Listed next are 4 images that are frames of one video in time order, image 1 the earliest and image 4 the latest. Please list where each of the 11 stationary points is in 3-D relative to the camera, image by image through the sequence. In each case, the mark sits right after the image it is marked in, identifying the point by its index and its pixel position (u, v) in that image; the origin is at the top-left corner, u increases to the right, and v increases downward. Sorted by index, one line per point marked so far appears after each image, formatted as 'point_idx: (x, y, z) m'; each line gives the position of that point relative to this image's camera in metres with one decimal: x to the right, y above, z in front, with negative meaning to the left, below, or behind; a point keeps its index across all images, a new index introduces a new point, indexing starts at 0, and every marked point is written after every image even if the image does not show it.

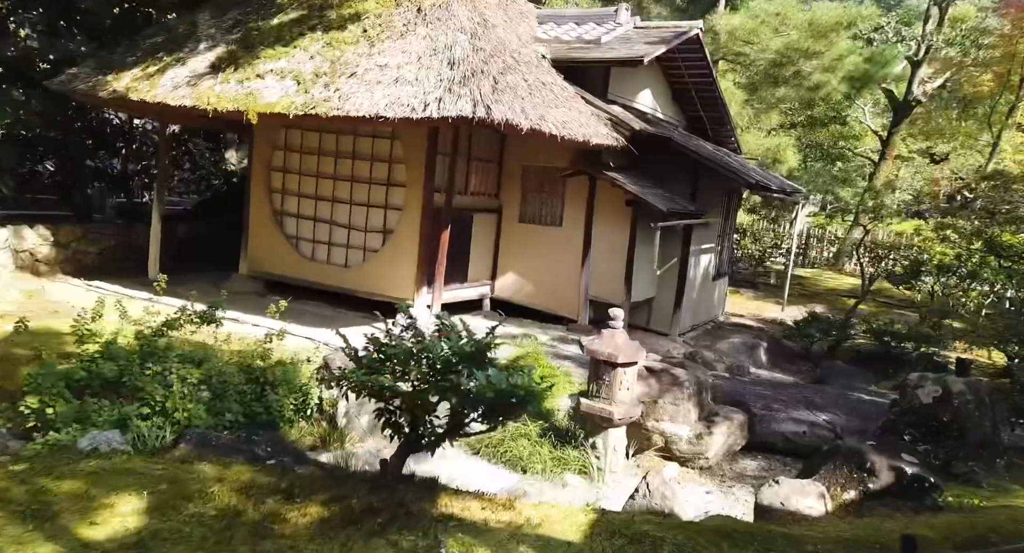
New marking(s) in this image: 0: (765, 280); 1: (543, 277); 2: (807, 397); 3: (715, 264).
0: (+5.9, -0.1, +19.0) m
1: (+0.4, 0.0, +11.0) m
2: (+3.0, -1.2, +8.2) m
3: (+3.2, +0.2, +12.7) m
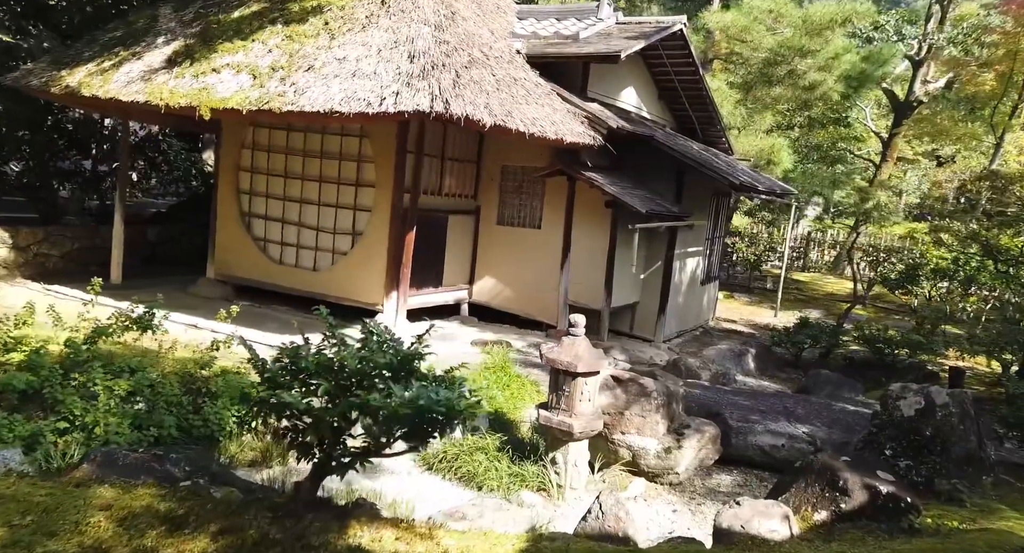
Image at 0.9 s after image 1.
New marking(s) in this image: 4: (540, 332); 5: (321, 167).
0: (+5.7, -0.2, +18.5) m
1: (+0.1, -0.1, +10.6) m
2: (+2.7, -1.3, +7.8) m
3: (+2.9, +0.1, +12.3) m
4: (+0.4, -0.7, +10.4) m
5: (-2.3, +1.3, +9.8) m
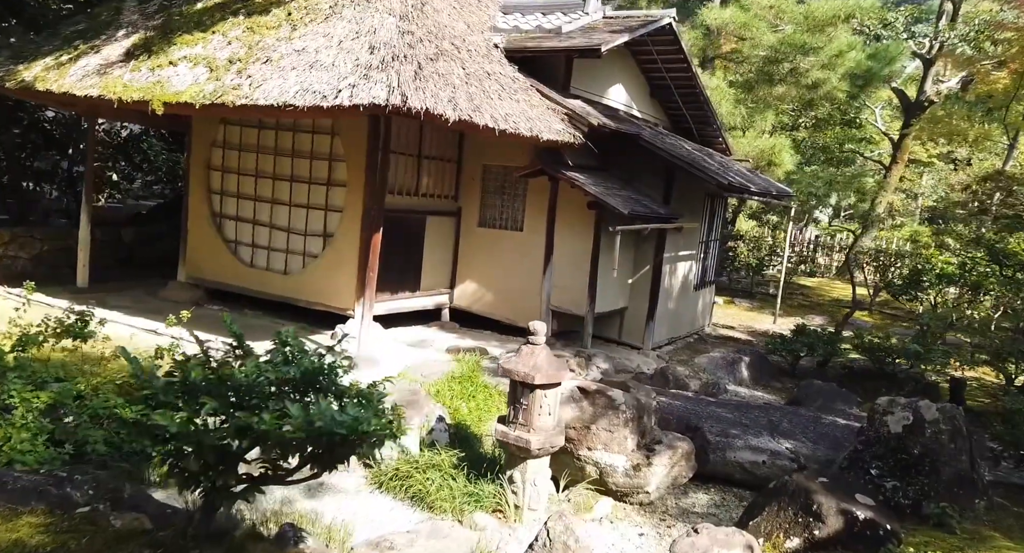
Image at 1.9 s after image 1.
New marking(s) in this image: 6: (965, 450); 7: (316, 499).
0: (+5.6, -0.3, +18.0) m
1: (-0.1, -0.1, +10.2) m
2: (+2.4, -1.3, +7.3) m
3: (+2.7, +0.1, +11.8) m
4: (+0.1, -0.8, +10.0) m
5: (-2.6, +1.3, +9.4) m
6: (+3.1, -1.2, +5.6) m
7: (-1.4, -1.5, +5.6) m
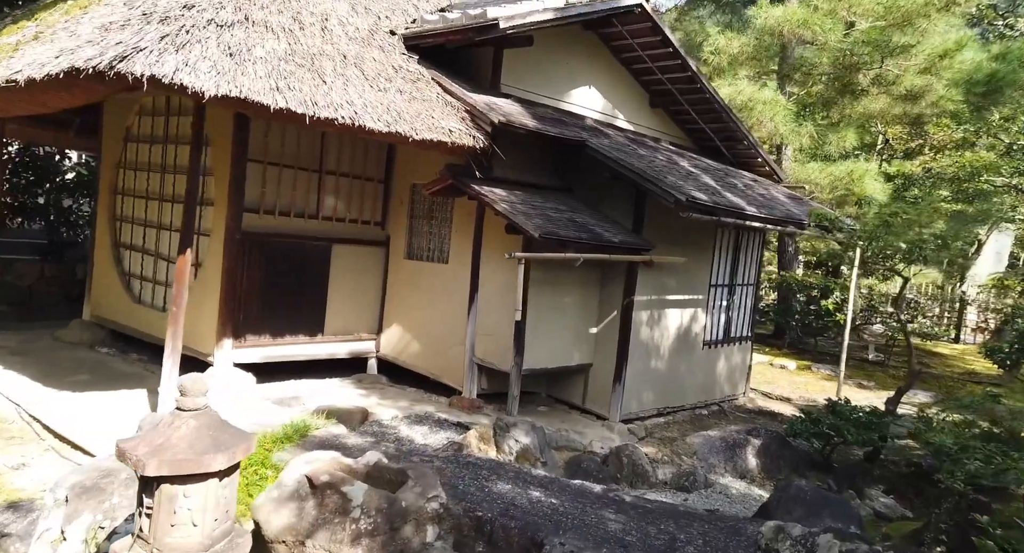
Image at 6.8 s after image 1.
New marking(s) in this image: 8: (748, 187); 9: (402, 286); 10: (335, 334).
0: (+6.3, -1.4, +14.6) m
1: (-0.8, -0.6, +8.2) m
2: (+1.0, -1.6, +4.8) m
3: (+2.3, -0.5, +9.2) m
4: (-0.7, -1.2, +7.8) m
5: (-3.4, +0.9, +8.1) m
6: (+1.4, -1.3, +2.9) m
7: (-3.0, -1.6, +3.9) m
8: (+2.6, +1.0, +9.0) m
9: (-1.1, -0.1, +8.5) m
10: (-1.8, -0.6, +8.3) m
